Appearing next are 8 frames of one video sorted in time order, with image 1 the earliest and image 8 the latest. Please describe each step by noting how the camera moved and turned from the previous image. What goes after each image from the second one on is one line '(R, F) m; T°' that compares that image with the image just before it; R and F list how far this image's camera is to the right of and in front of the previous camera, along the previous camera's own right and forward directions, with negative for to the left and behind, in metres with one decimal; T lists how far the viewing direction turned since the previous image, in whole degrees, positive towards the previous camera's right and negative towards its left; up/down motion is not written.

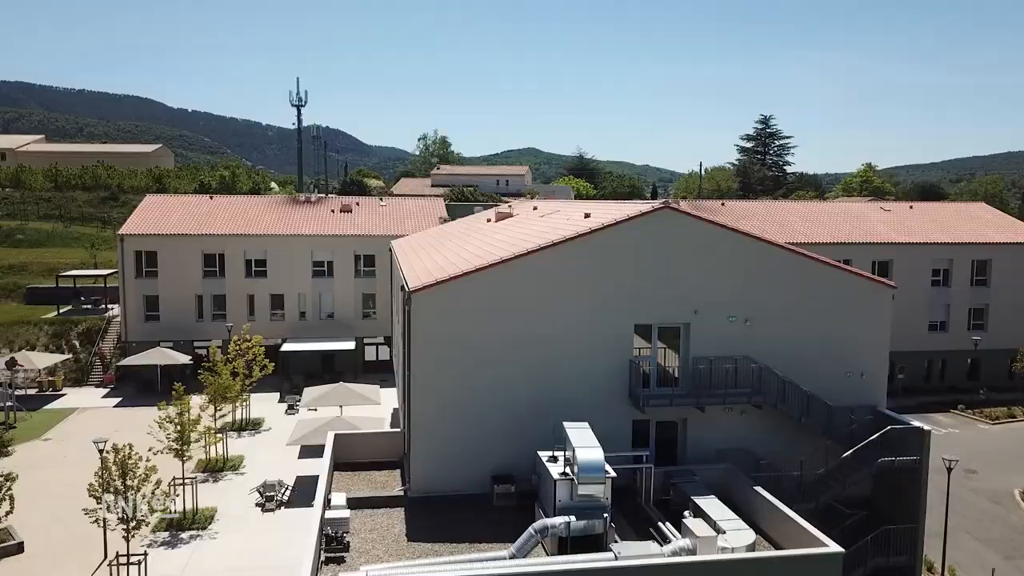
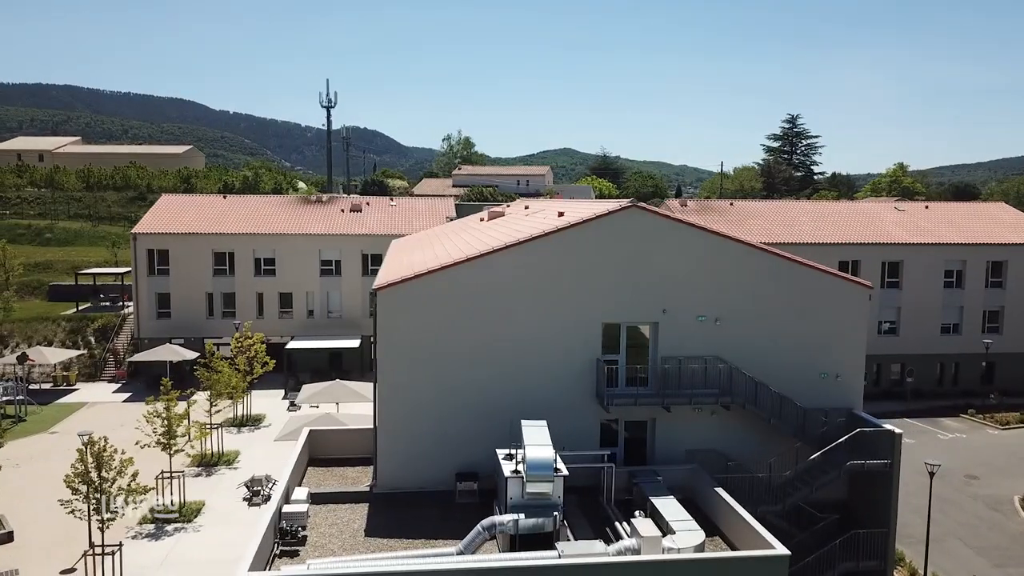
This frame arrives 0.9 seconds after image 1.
(+1.5, 0.0) m; -2°
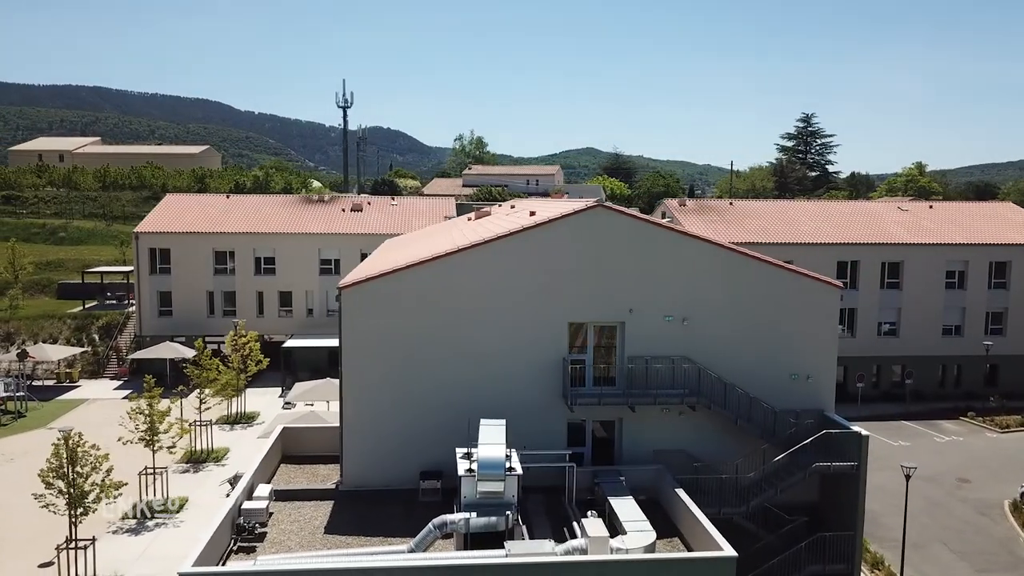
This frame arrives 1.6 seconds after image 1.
(+1.2, 0.0) m; -2°
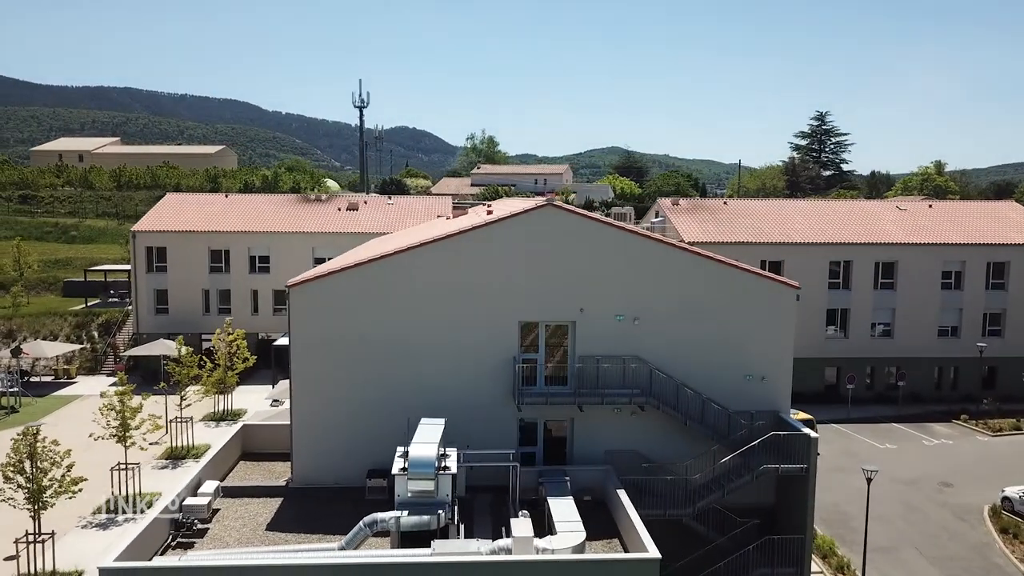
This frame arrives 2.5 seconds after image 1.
(+1.6, +0.1) m; -2°
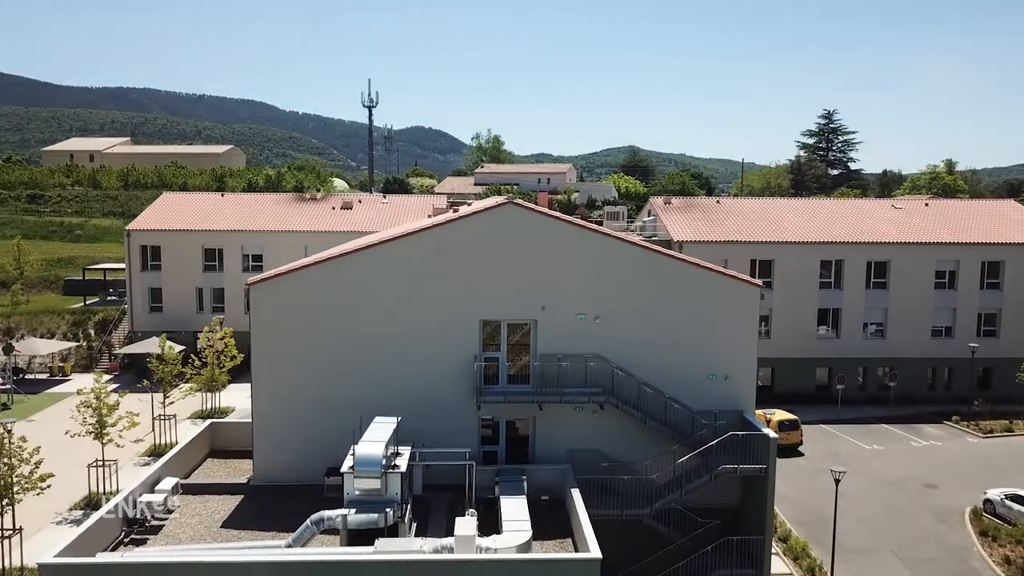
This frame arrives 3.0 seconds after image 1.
(+1.2, +0.1) m; -1°
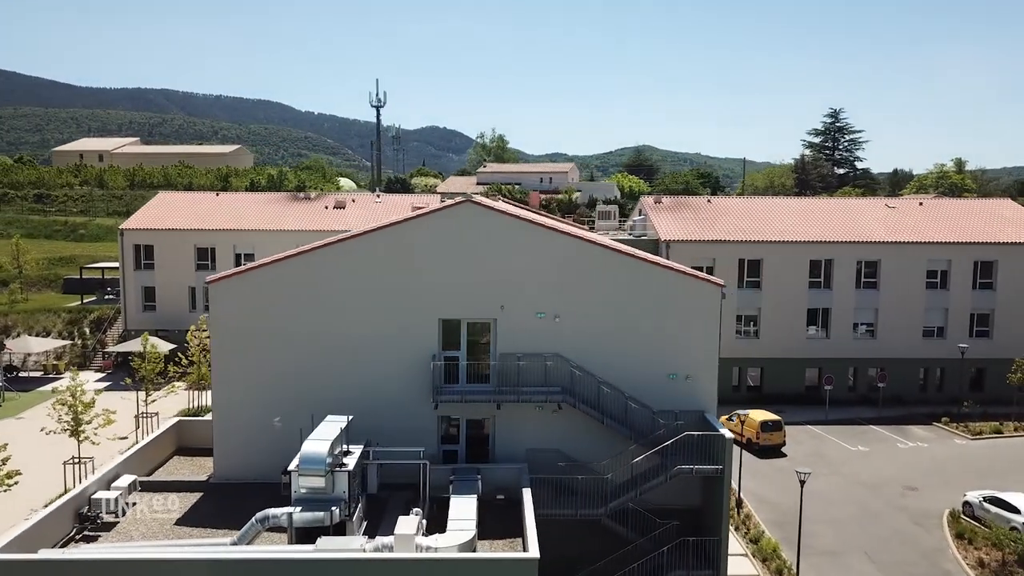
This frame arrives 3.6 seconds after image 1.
(+1.2, +0.1) m; -1°
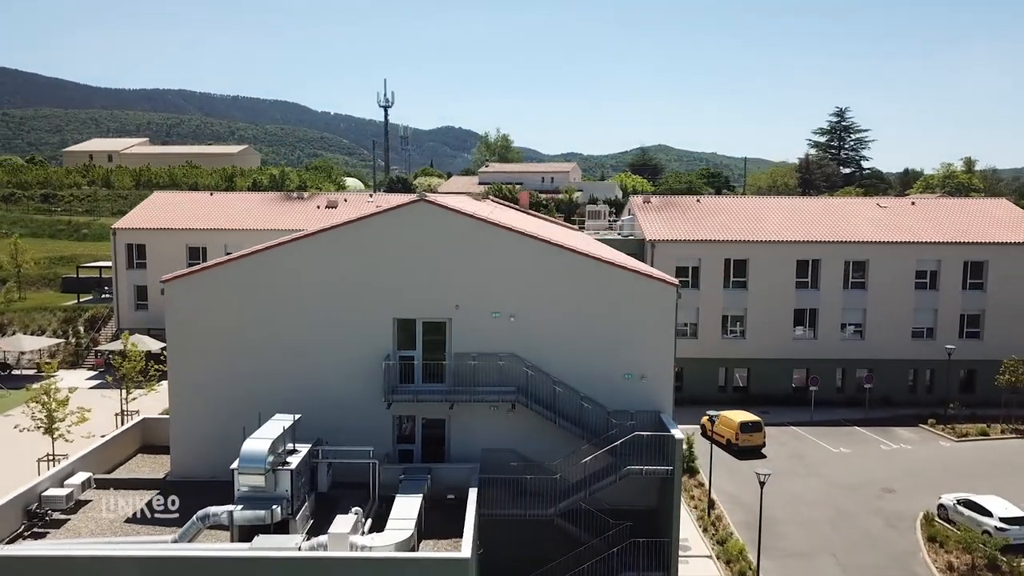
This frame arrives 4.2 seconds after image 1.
(+1.3, 0.0) m; -1°
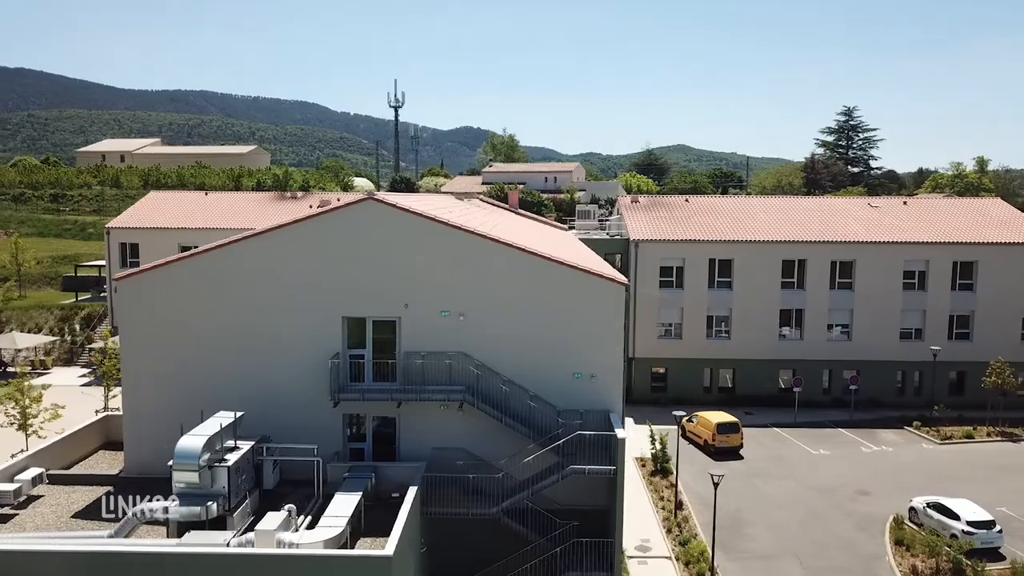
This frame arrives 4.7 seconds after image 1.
(+1.5, 0.0) m; -1°
